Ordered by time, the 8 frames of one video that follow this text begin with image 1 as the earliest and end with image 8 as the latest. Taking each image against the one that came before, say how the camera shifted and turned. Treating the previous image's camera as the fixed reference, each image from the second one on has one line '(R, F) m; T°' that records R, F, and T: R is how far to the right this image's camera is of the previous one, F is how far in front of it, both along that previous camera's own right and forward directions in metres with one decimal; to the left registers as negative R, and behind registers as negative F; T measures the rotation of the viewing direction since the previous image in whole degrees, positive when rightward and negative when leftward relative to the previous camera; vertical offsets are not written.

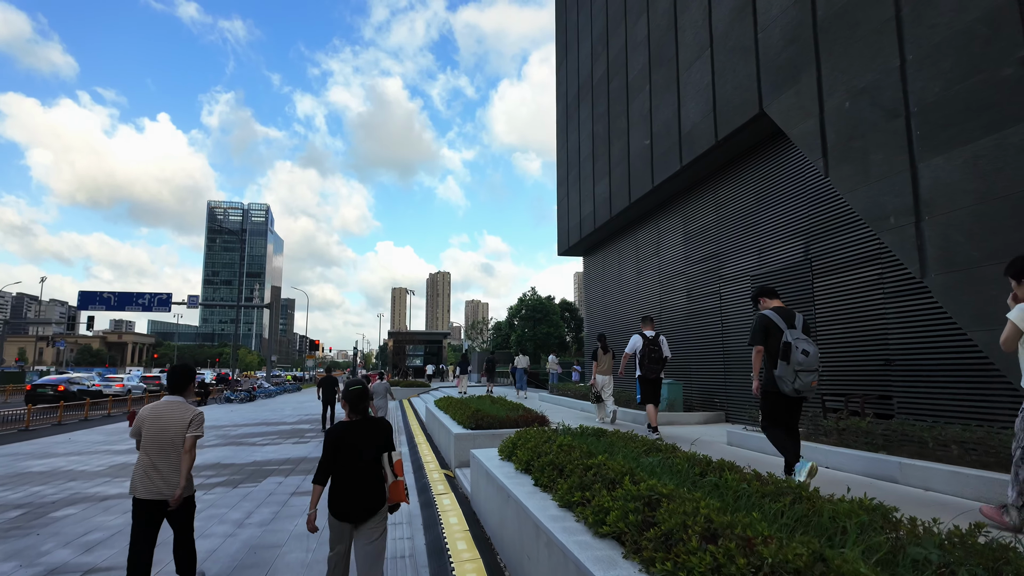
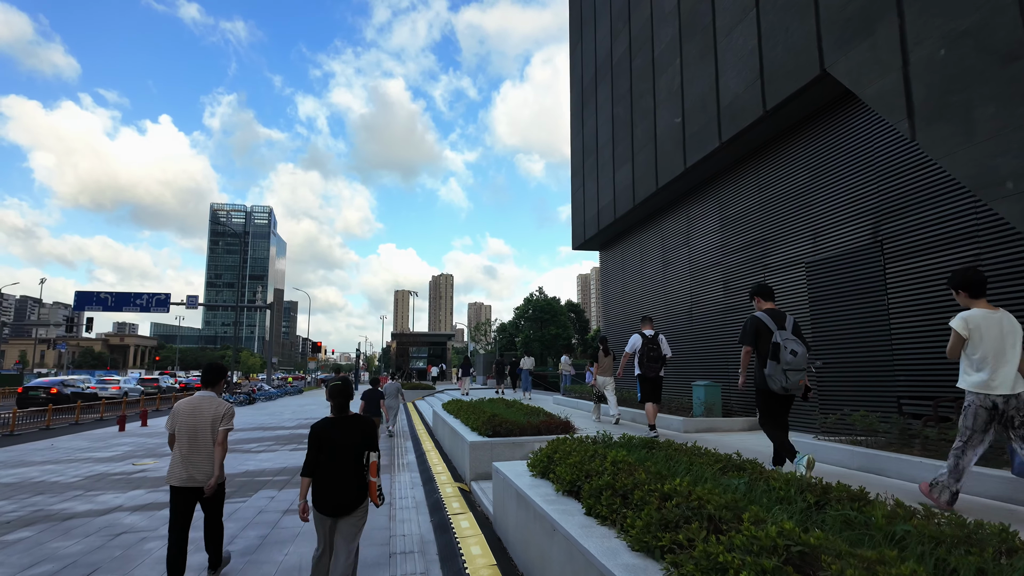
(-0.3, +1.1) m; 0°
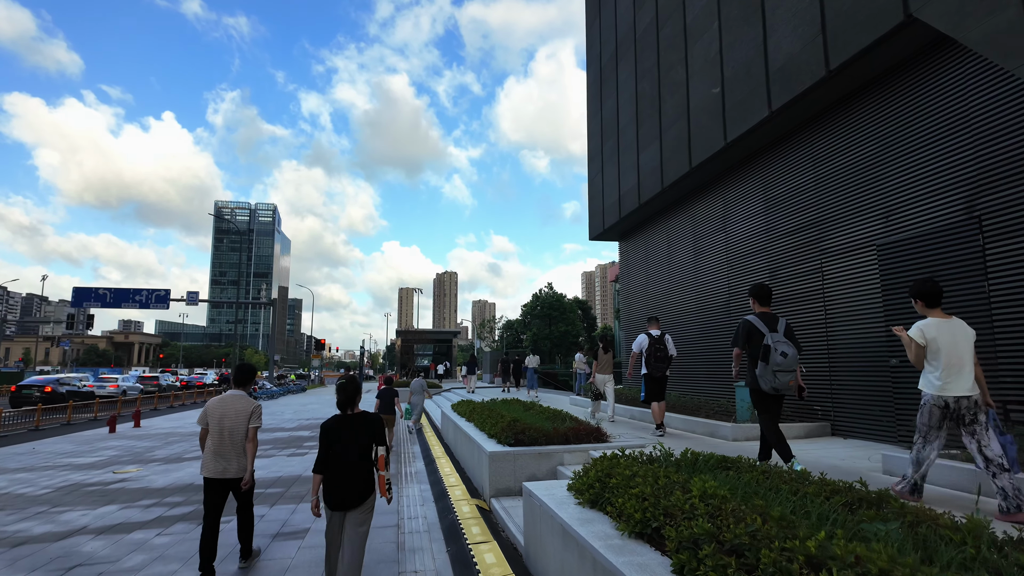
(-0.3, +1.1) m; 0°
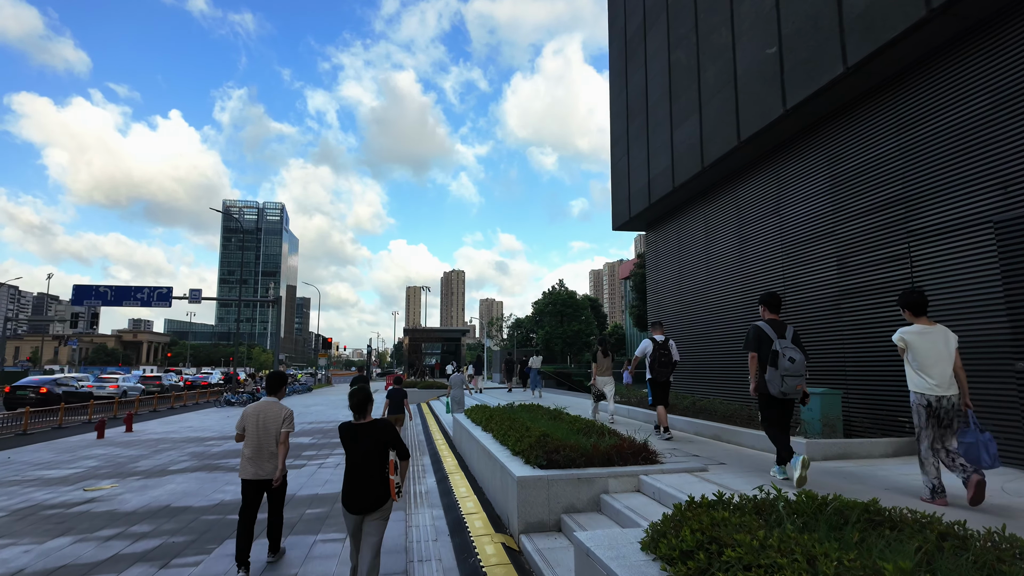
(-0.3, +1.3) m; -1°
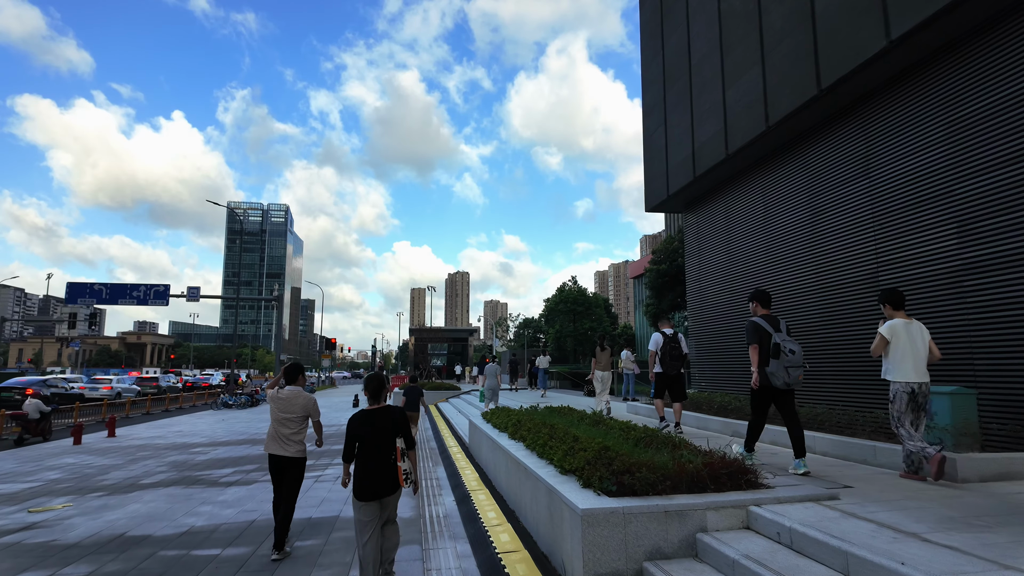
(-0.5, +1.6) m; 0°
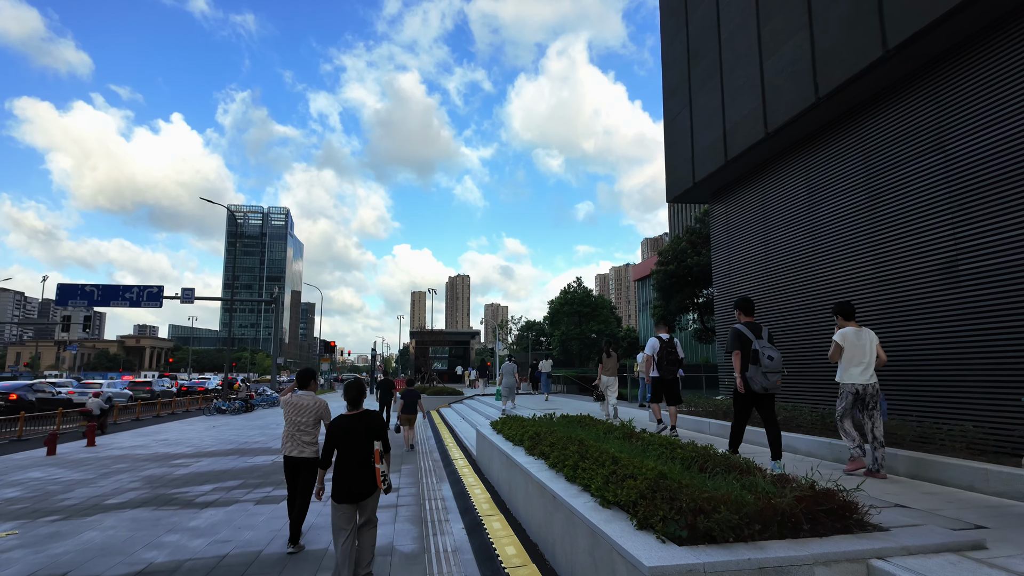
(-0.2, +1.1) m; 0°
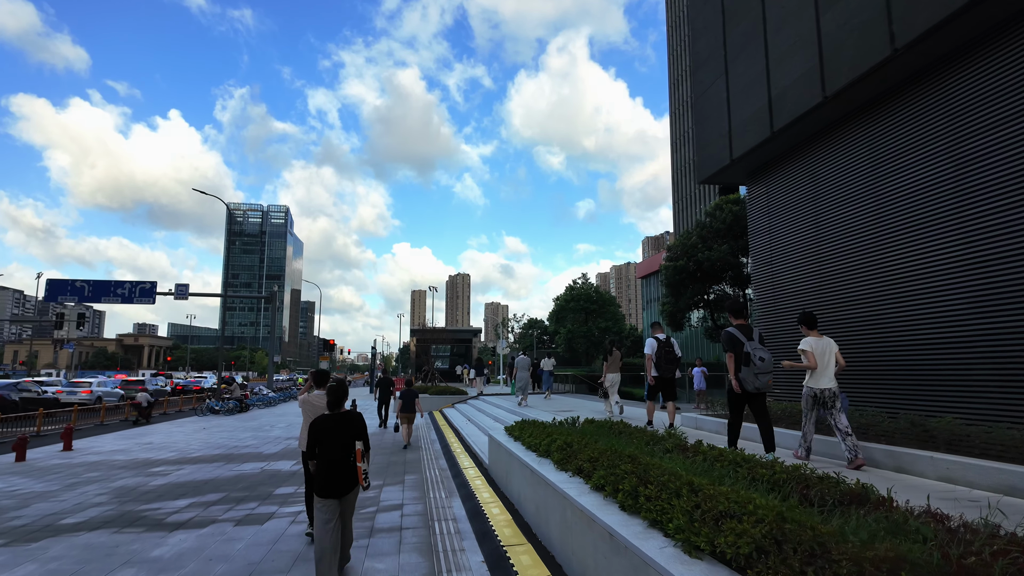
(-0.3, +1.2) m; 0°
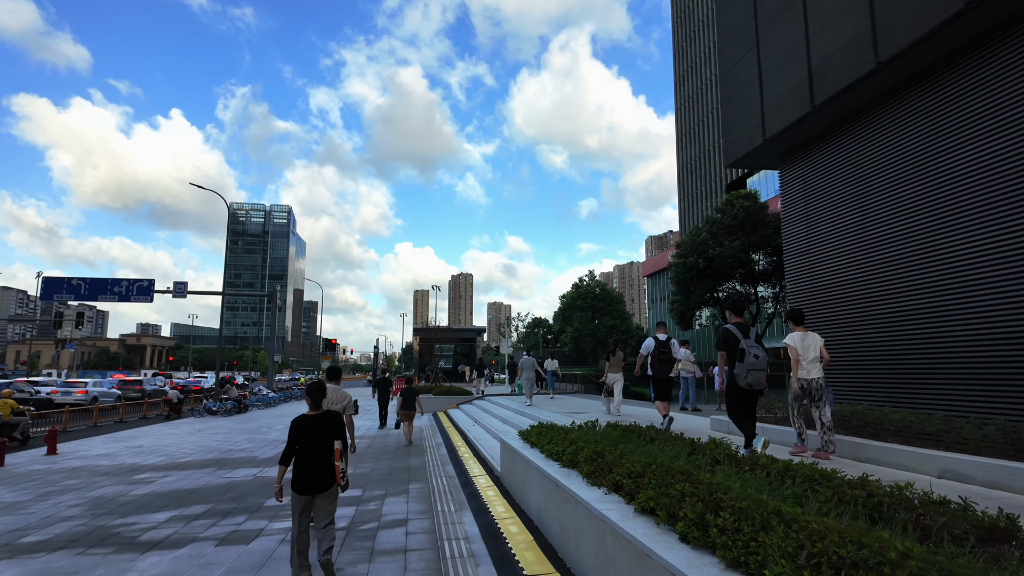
(-0.2, +0.8) m; 0°
